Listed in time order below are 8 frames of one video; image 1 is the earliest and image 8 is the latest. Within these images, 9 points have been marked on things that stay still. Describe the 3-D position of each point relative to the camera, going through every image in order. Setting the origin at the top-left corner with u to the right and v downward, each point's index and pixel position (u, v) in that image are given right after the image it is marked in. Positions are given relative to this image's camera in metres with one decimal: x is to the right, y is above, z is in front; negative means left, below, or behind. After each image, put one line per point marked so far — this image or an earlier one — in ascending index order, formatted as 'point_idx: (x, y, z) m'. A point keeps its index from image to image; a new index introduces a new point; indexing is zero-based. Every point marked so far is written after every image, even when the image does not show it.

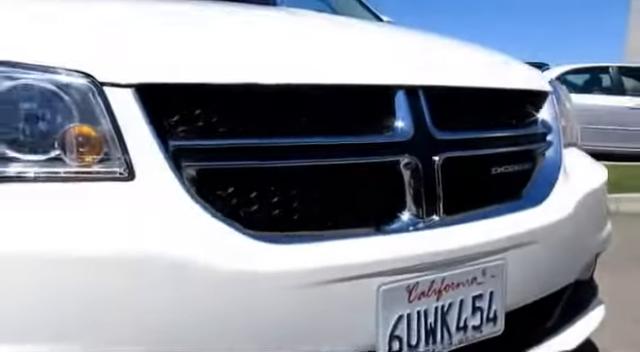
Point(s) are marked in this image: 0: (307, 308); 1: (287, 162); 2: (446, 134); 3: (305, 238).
0: (0.0, -0.2, +1.0) m
1: (-0.1, 0.0, +1.0) m
2: (+0.3, +0.1, +1.2) m
3: (0.0, -0.1, +1.0) m
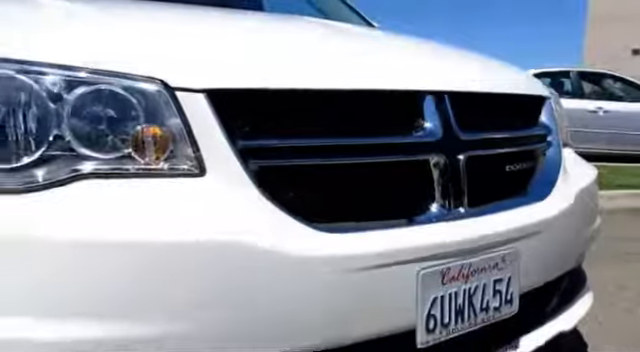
0: (+0.1, -0.2, +1.1) m
1: (0.0, 0.0, +1.1) m
2: (+0.4, +0.1, +1.3) m
3: (+0.1, -0.1, +1.1) m
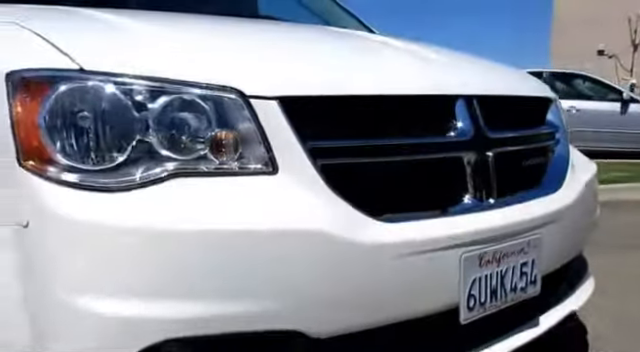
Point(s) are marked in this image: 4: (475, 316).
0: (+0.2, -0.2, +1.2) m
1: (+0.2, 0.0, +1.3) m
2: (+0.5, +0.1, +1.5) m
3: (+0.2, -0.1, +1.2) m
4: (+0.4, -0.4, +1.3) m
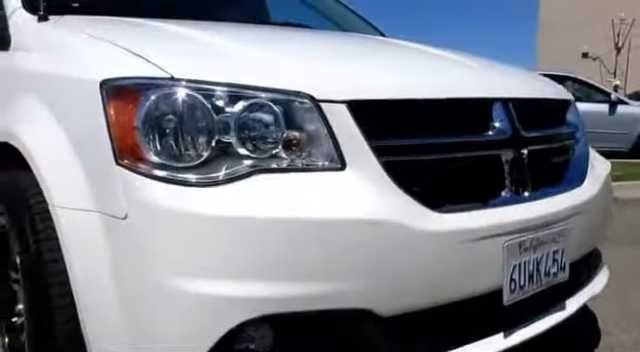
0: (+0.4, -0.2, +1.3) m
1: (+0.3, +0.1, +1.4) m
2: (+0.7, +0.1, +1.6) m
3: (+0.4, -0.1, +1.4) m
4: (+0.6, -0.4, +1.5) m
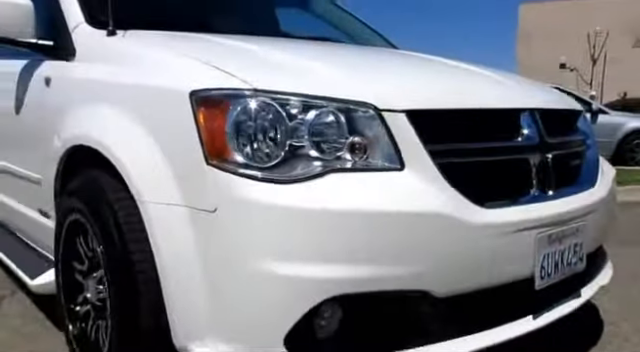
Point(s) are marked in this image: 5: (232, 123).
0: (+0.6, -0.2, +1.5) m
1: (+0.5, +0.1, +1.6) m
2: (+0.8, +0.1, +1.8) m
3: (+0.5, -0.1, +1.6) m
4: (+0.7, -0.4, +1.7) m
5: (-0.2, +0.1, +1.4) m
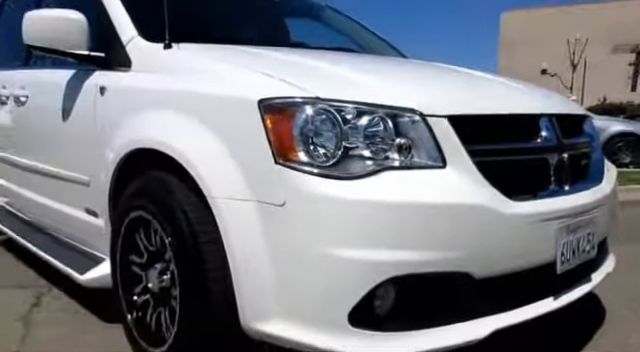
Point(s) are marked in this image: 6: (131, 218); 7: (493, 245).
0: (+0.7, -0.2, +1.8) m
1: (+0.7, +0.1, +1.8) m
2: (+1.0, +0.1, +2.1) m
3: (+0.7, -0.1, +1.8) m
4: (+0.9, -0.3, +1.9) m
5: (-0.1, +0.2, +1.6) m
6: (-0.8, -0.2, +2.1) m
7: (+0.6, -0.2, +1.7) m
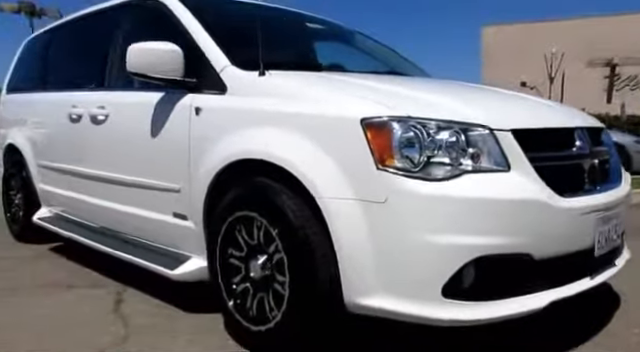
0: (+1.1, -0.2, +2.2) m
1: (+1.0, +0.1, +2.2) m
2: (+1.3, +0.1, +2.5) m
3: (+1.1, -0.1, +2.2) m
4: (+1.3, -0.4, +2.3) m
5: (+0.3, +0.1, +2.0) m
6: (-0.4, -0.2, +2.5) m
7: (+0.9, -0.2, +2.1) m
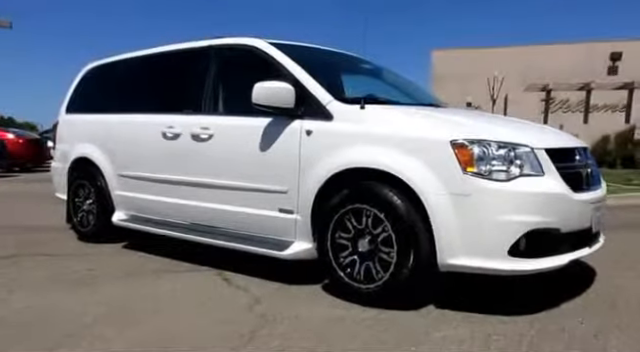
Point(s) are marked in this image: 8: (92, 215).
0: (+1.7, -0.2, +3.3) m
1: (+1.6, 0.0, +3.4) m
2: (+1.9, +0.1, +3.7) m
3: (+1.7, -0.1, +3.4) m
4: (+1.8, -0.4, +3.5) m
5: (+0.9, +0.1, +3.1) m
6: (+0.2, -0.2, +3.4) m
7: (+1.5, -0.2, +3.2) m
8: (-2.5, -0.4, +5.5) m
